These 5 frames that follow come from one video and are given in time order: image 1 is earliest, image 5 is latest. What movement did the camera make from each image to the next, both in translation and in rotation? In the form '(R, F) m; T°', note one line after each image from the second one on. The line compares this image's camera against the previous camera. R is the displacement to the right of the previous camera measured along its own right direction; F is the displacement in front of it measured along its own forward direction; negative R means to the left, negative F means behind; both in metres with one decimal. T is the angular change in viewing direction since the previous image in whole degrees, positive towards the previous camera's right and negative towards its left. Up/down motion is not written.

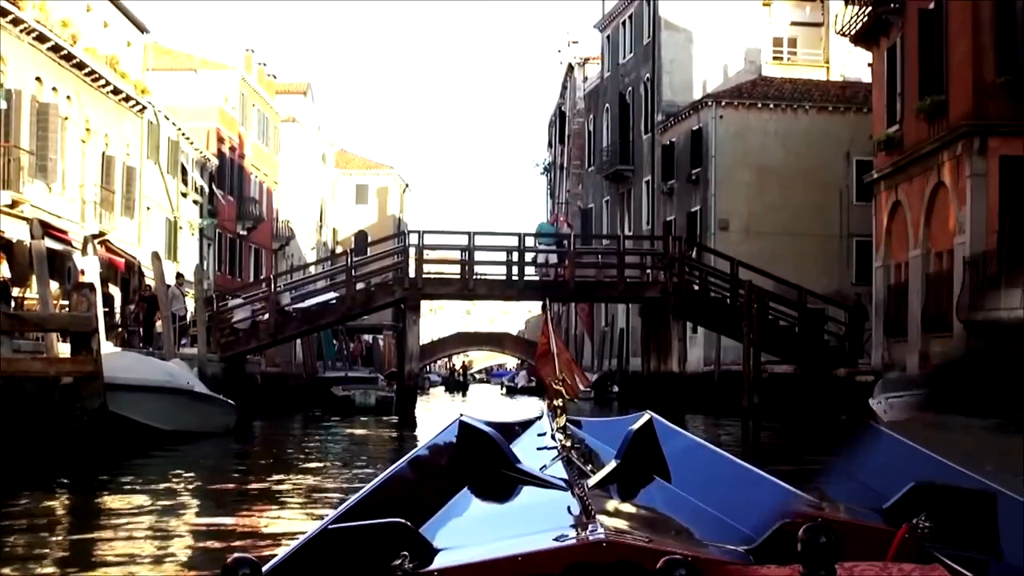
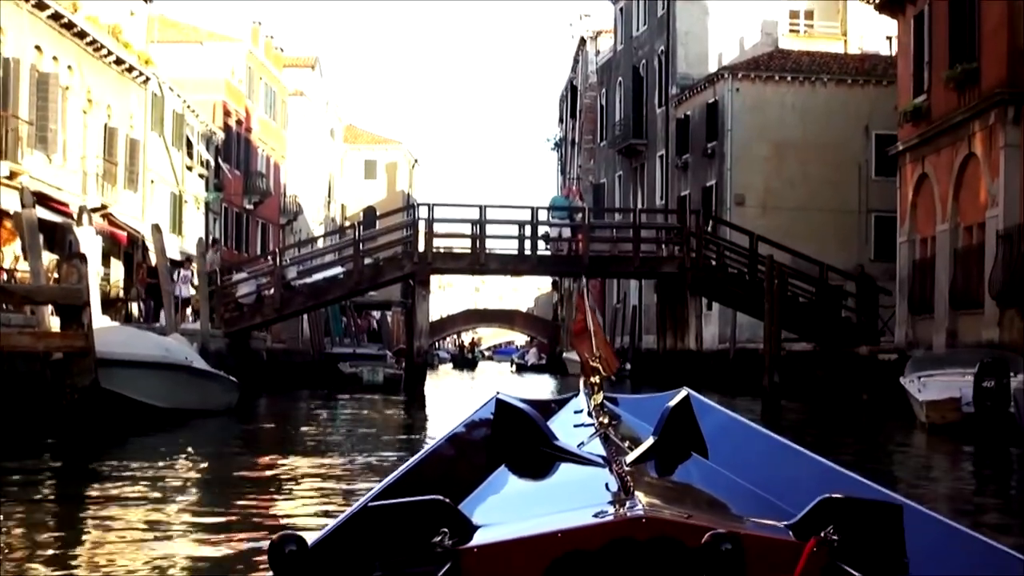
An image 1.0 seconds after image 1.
(-0.1, +0.7) m; 0°
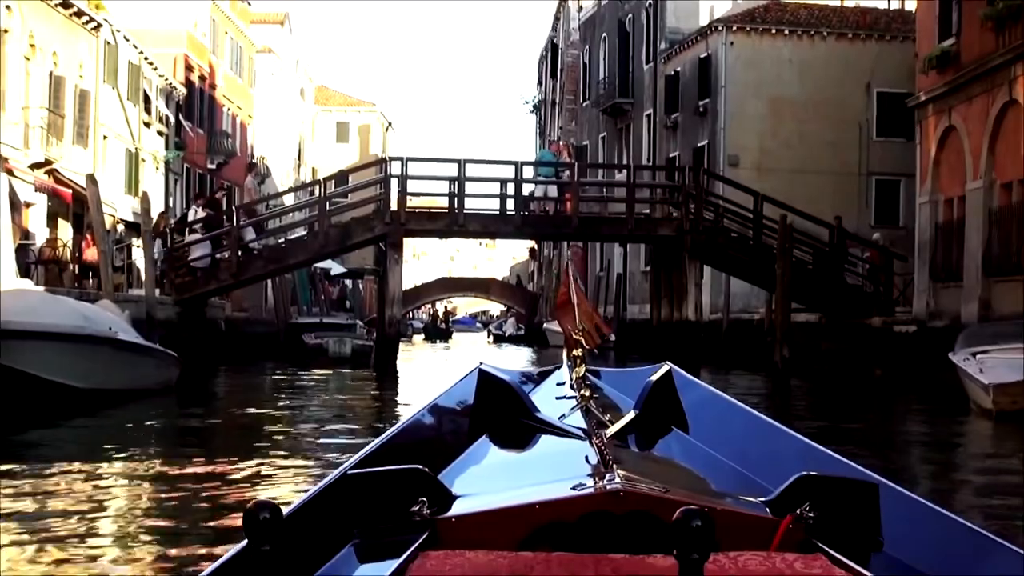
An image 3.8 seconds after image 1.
(-0.1, +2.1) m; +1°
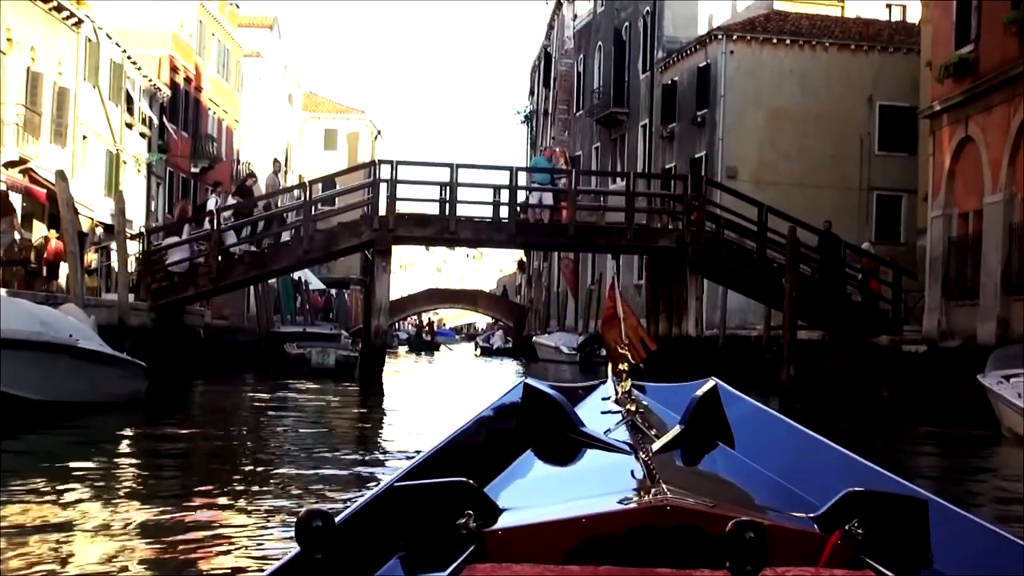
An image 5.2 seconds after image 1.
(-0.1, +0.9) m; +1°
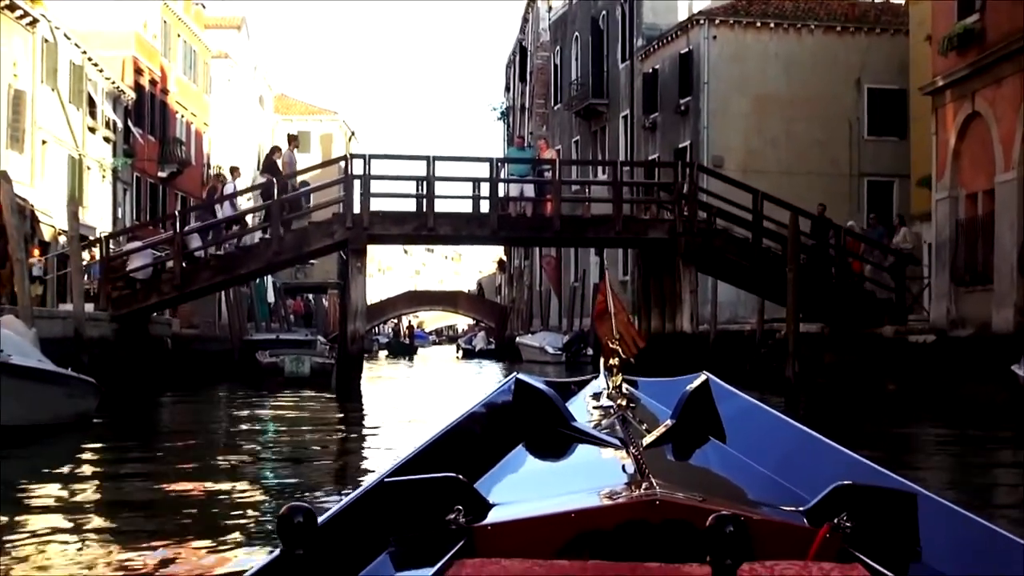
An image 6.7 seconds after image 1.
(-0.1, +1.1) m; +1°
